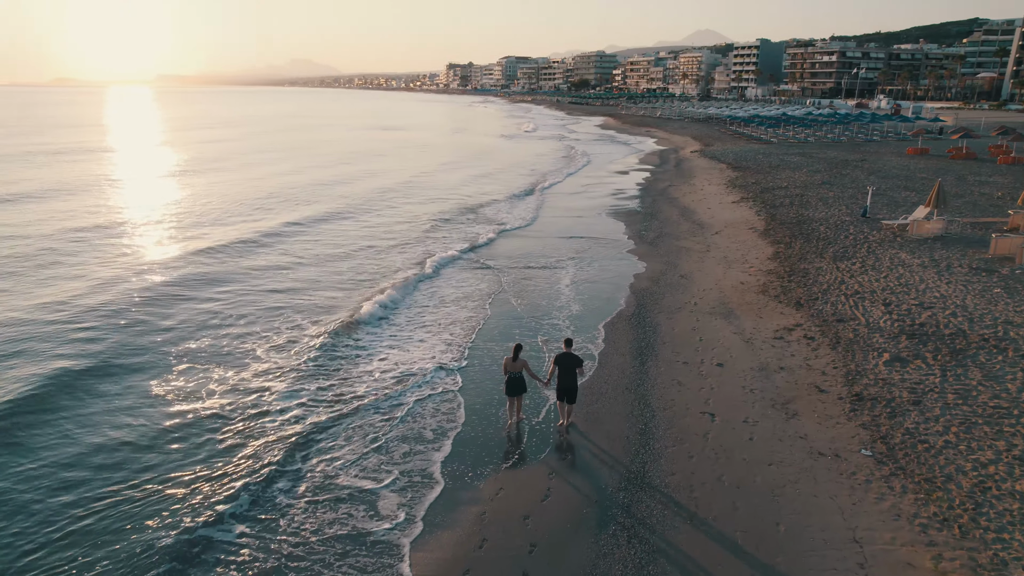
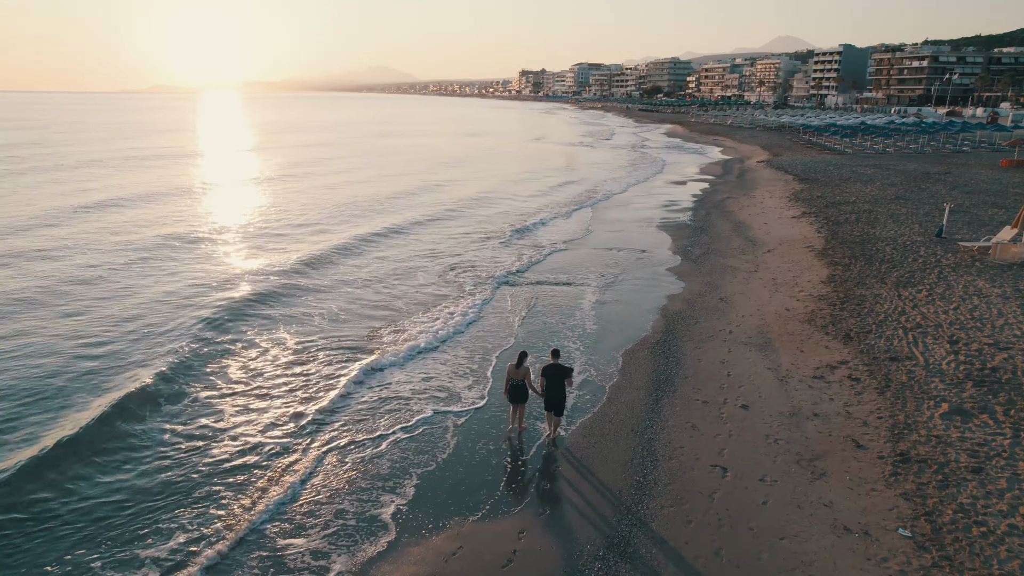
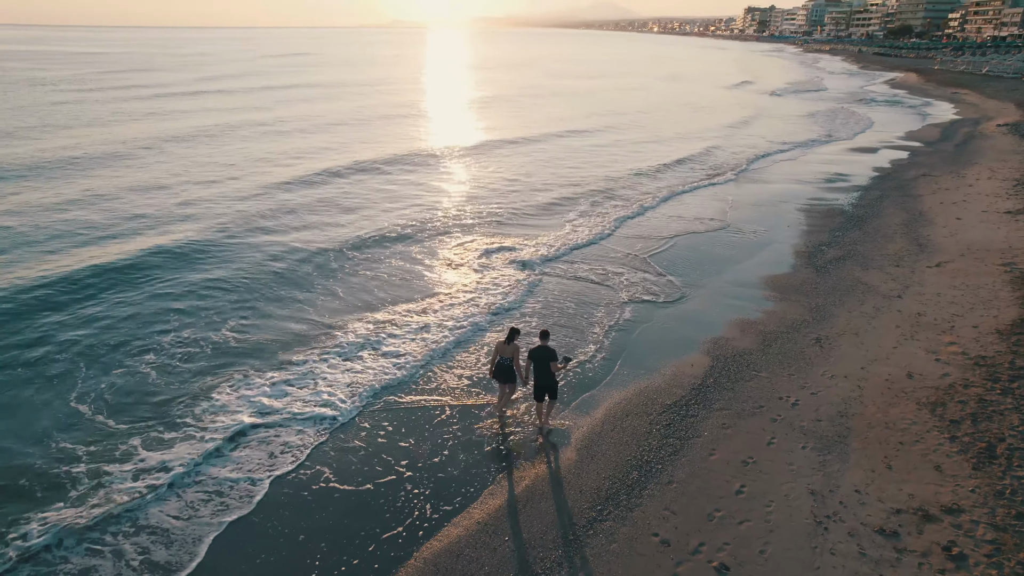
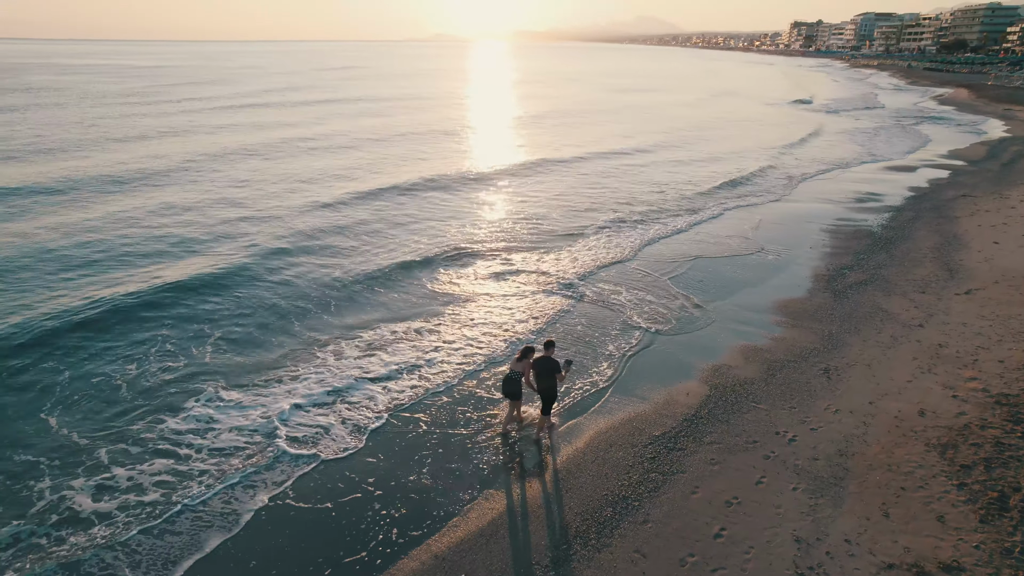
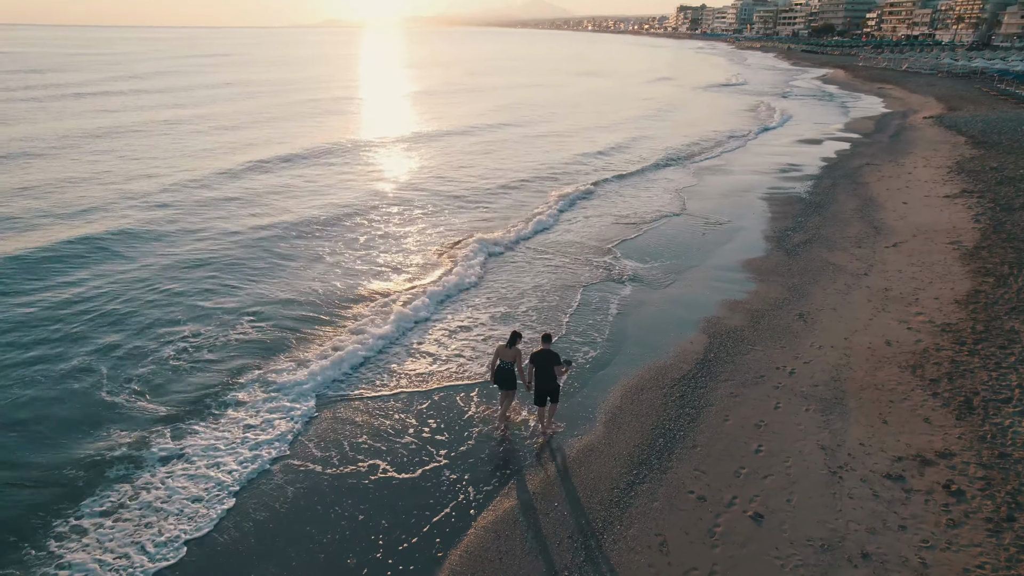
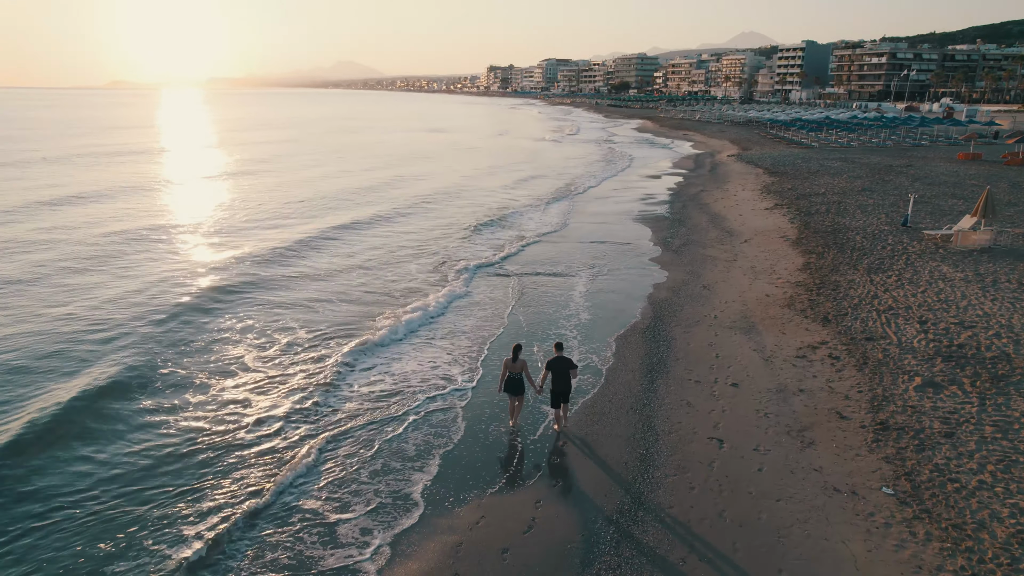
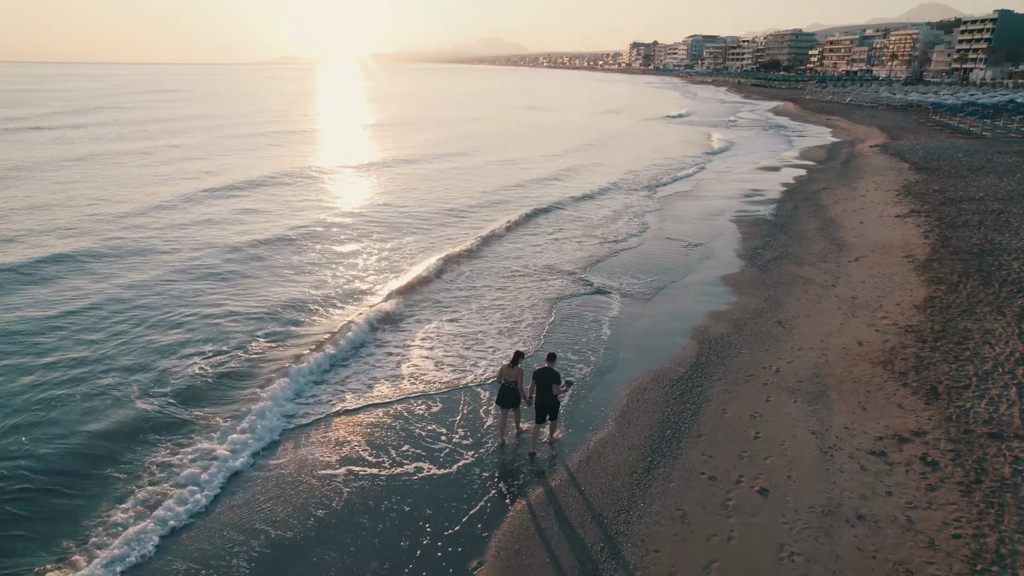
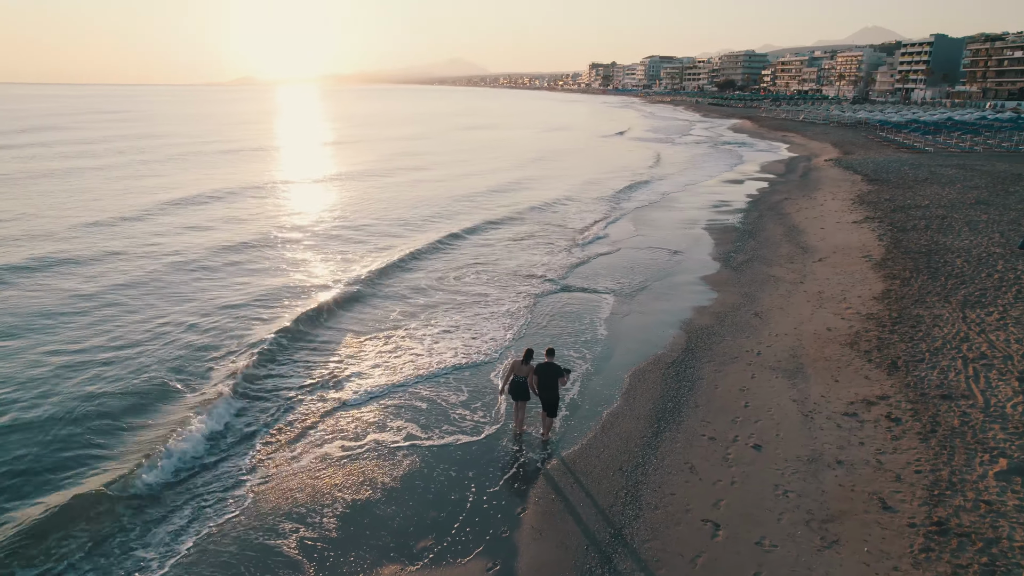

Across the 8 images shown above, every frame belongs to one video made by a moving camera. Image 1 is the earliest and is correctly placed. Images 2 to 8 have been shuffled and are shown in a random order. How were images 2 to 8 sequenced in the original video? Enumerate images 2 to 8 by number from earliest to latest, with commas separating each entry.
6, 2, 8, 7, 5, 3, 4
